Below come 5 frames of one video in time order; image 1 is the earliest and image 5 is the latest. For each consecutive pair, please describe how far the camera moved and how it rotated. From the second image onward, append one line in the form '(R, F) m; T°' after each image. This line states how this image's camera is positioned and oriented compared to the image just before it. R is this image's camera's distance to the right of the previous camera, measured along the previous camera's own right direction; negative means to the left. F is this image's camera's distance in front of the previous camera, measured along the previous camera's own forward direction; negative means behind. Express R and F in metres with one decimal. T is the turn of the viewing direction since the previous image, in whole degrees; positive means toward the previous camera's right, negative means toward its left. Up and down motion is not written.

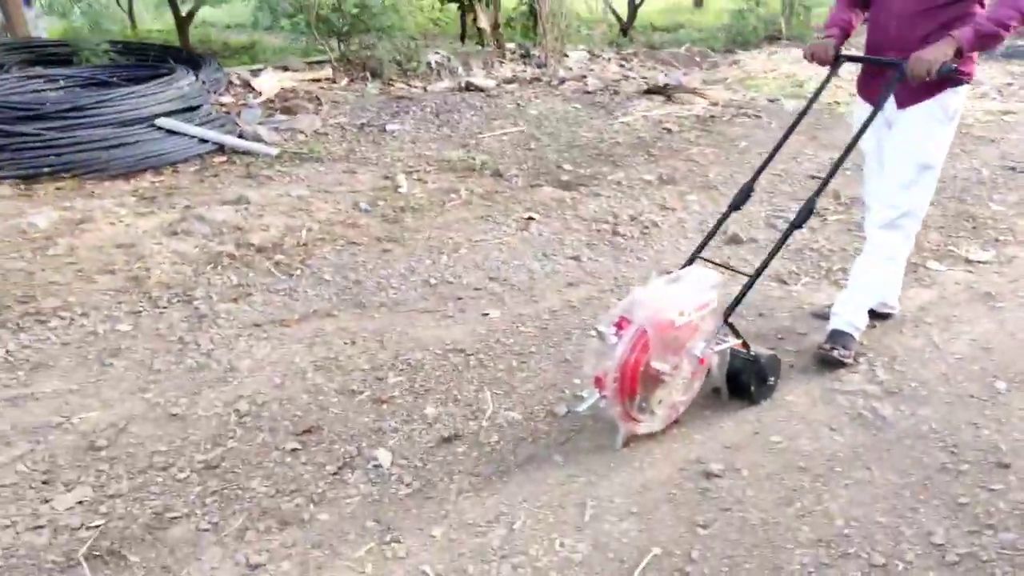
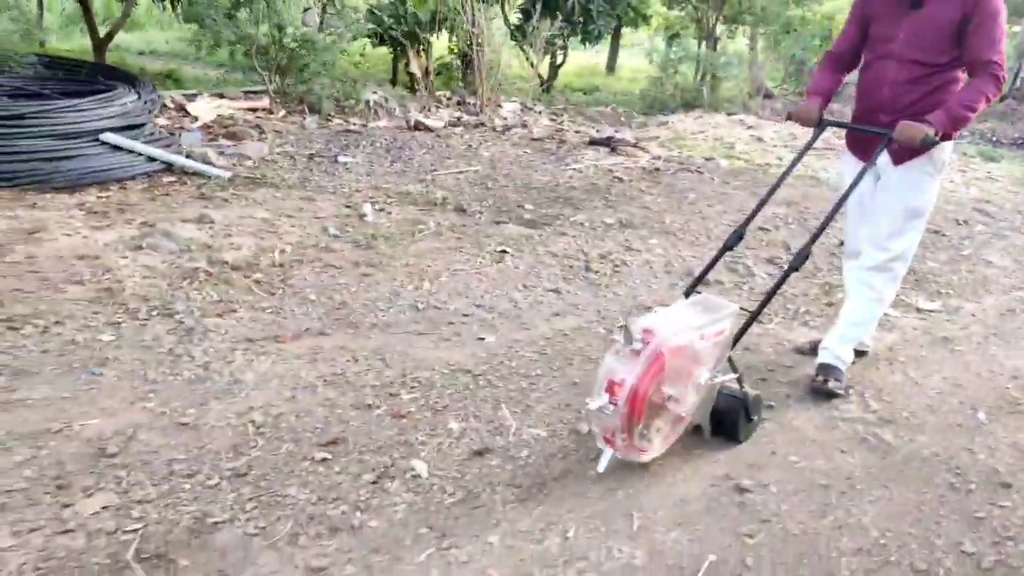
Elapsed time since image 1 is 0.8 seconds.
(-0.5, 0.0) m; +8°
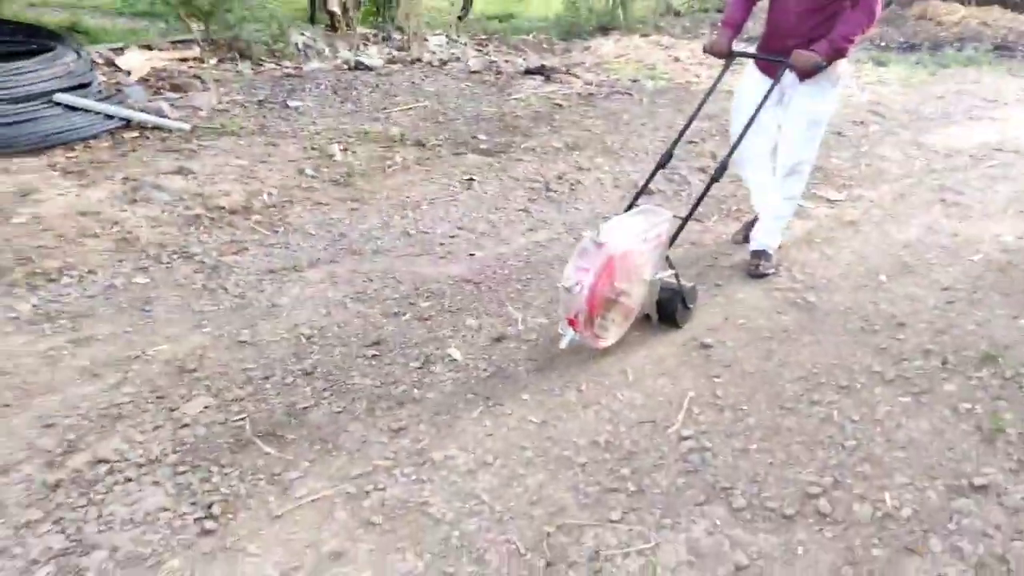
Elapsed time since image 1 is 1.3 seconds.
(-0.3, -0.5) m; +5°
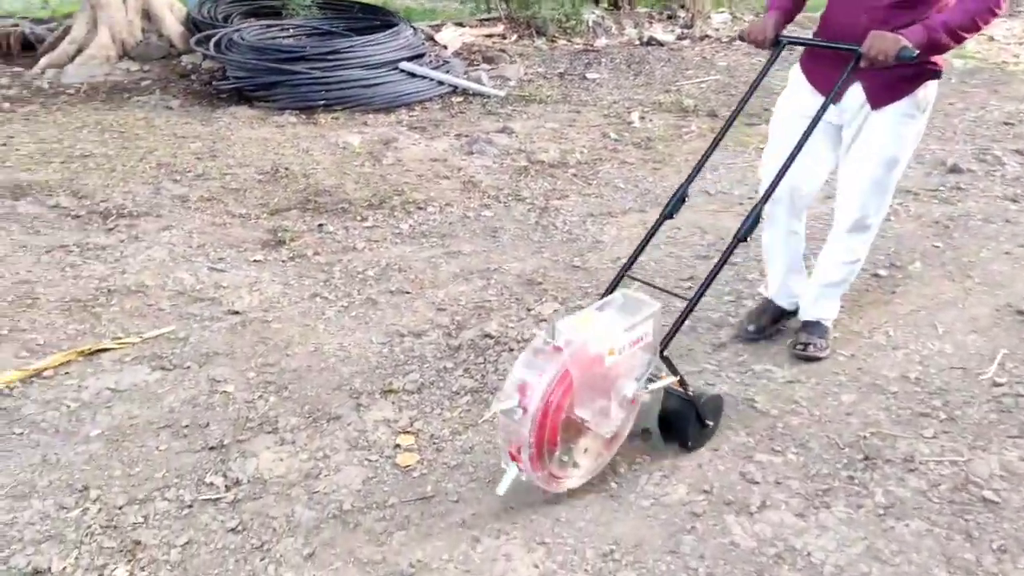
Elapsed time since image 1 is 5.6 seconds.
(-0.3, -0.5) m; -17°
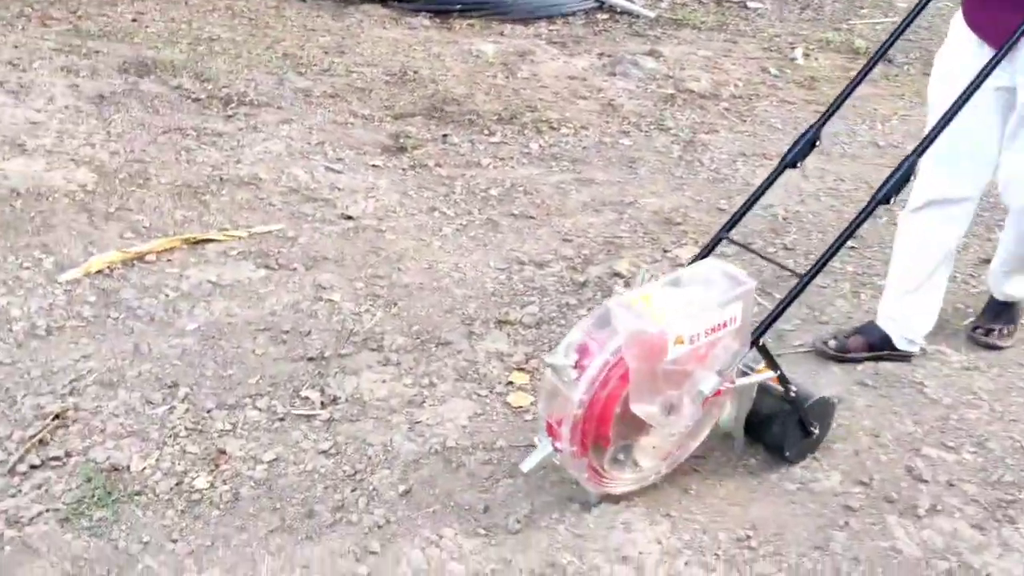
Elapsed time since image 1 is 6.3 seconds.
(-0.1, +0.3) m; -7°
